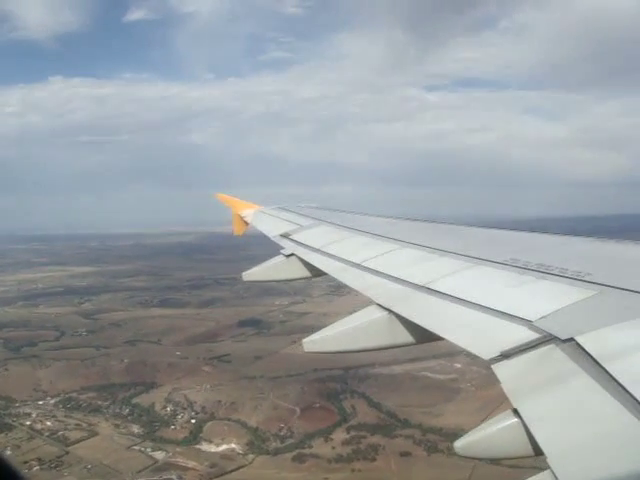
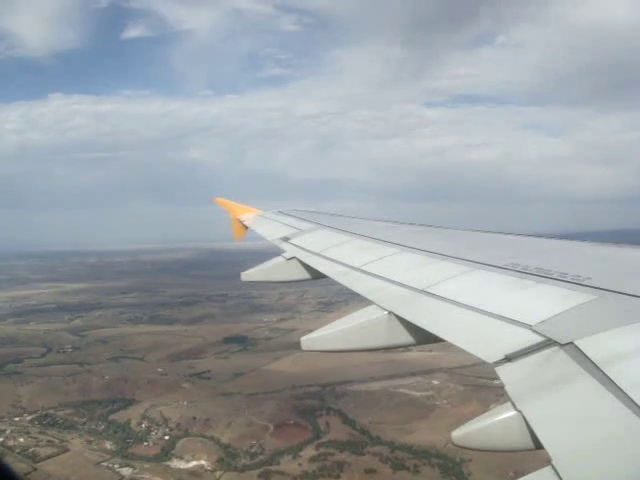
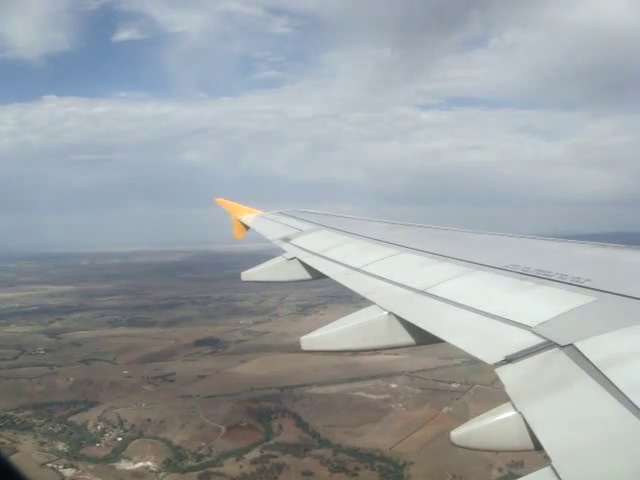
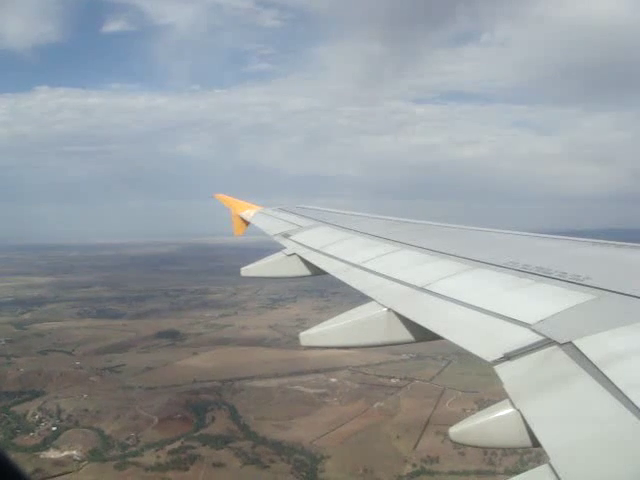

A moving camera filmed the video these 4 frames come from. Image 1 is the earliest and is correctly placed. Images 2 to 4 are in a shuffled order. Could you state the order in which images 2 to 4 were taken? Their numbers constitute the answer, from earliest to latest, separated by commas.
2, 3, 4
